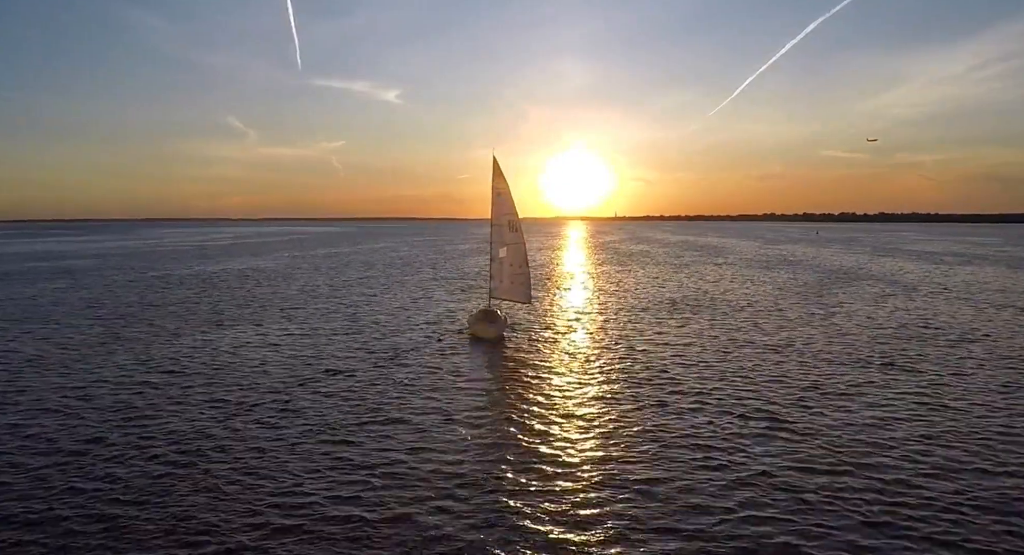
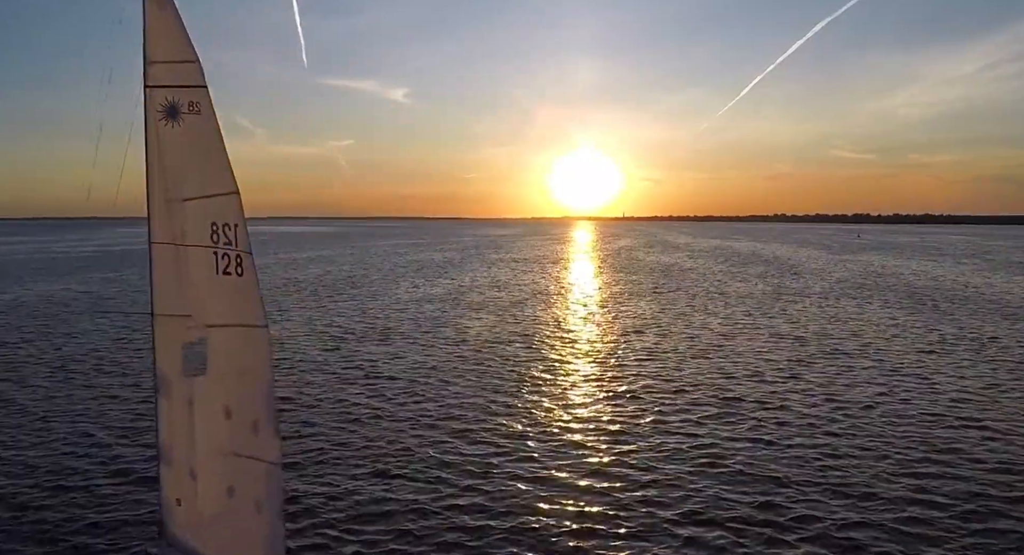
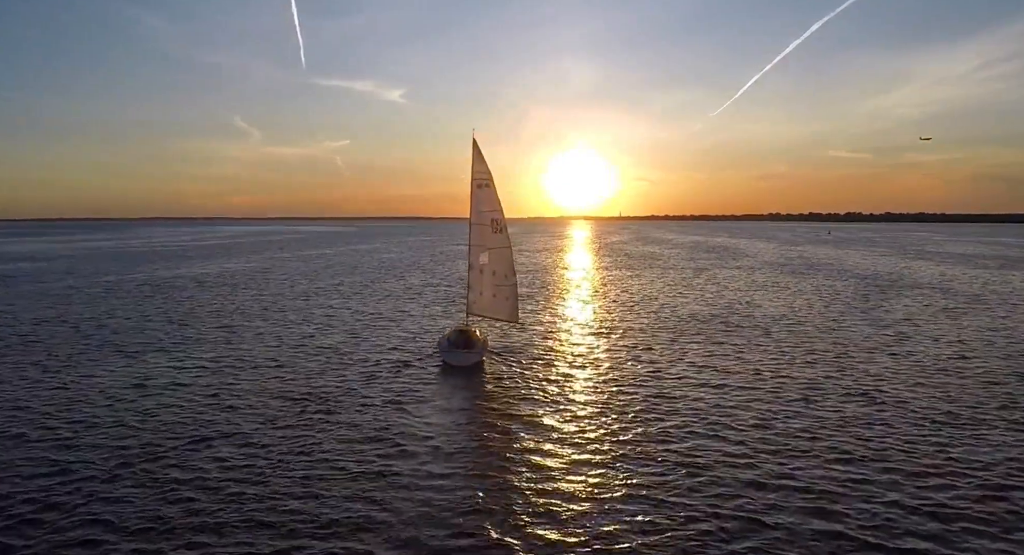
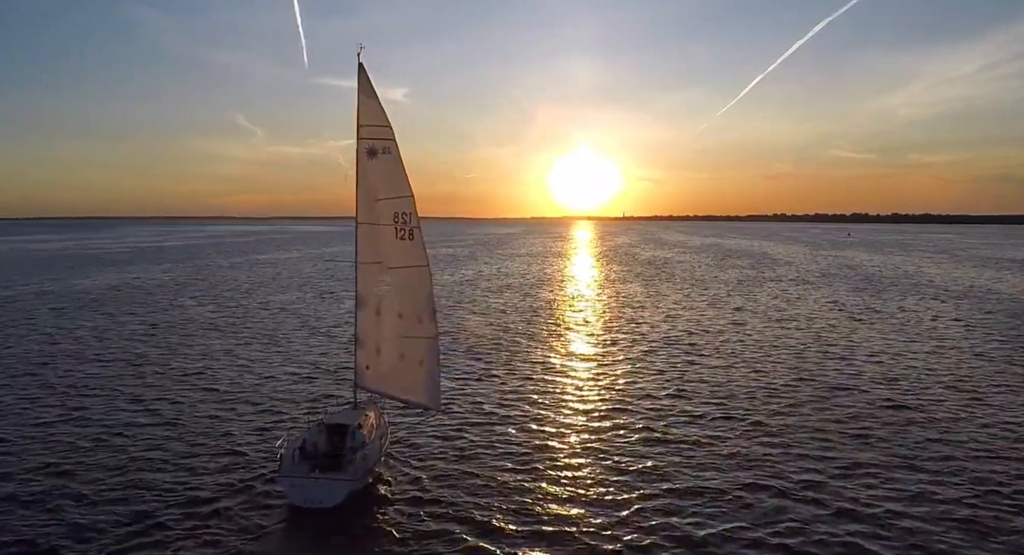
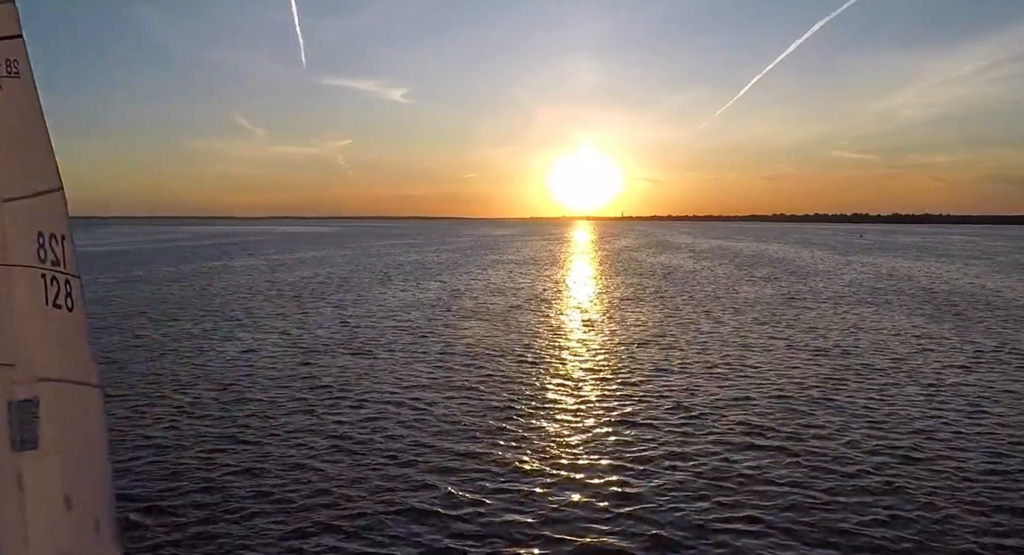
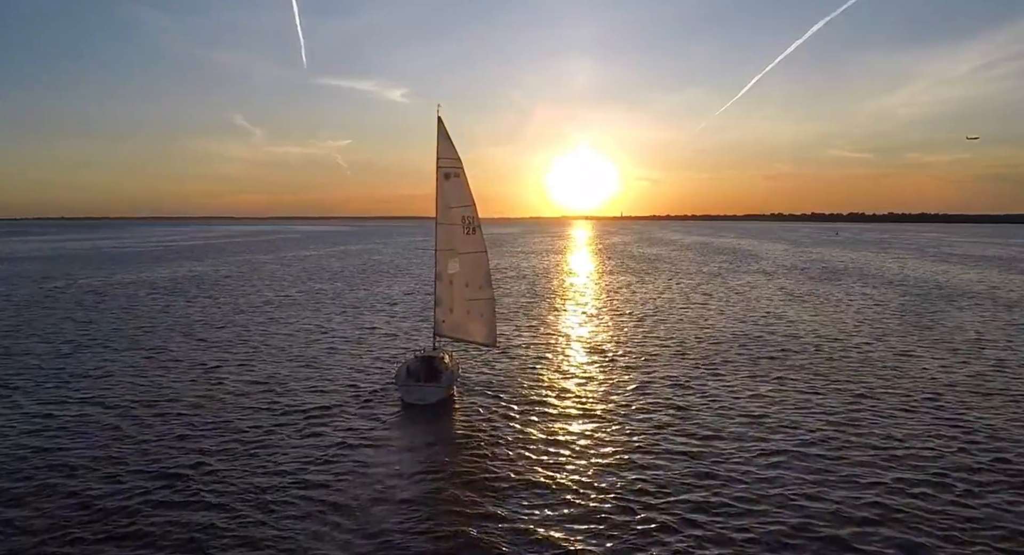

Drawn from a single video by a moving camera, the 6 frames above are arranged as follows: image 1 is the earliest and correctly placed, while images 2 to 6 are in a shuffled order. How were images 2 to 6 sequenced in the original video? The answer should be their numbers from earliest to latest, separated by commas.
3, 6, 4, 2, 5
